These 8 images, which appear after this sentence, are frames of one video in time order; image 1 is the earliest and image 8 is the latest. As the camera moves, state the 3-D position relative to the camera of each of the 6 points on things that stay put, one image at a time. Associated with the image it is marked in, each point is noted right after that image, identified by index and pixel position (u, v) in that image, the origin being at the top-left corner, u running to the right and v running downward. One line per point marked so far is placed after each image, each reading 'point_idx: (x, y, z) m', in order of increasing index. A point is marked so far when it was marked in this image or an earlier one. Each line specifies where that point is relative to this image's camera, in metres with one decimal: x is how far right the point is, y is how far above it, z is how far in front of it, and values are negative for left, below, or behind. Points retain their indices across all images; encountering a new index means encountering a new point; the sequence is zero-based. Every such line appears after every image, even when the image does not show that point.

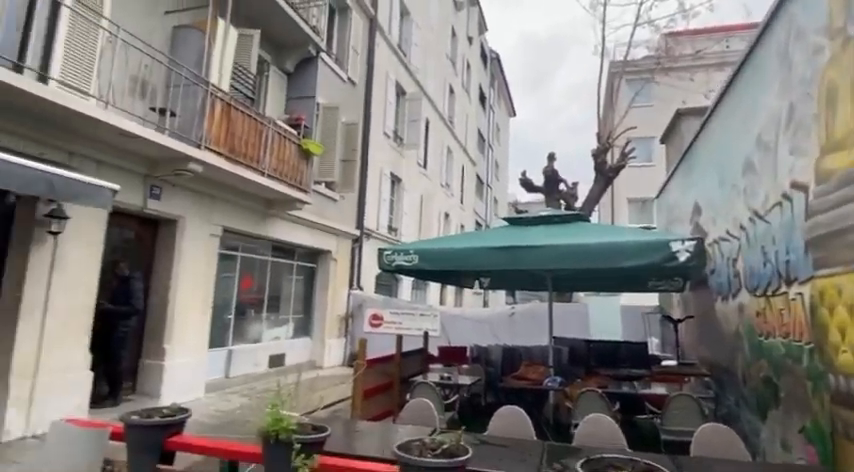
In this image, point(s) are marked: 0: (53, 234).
0: (-5.5, 0.0, +6.9) m
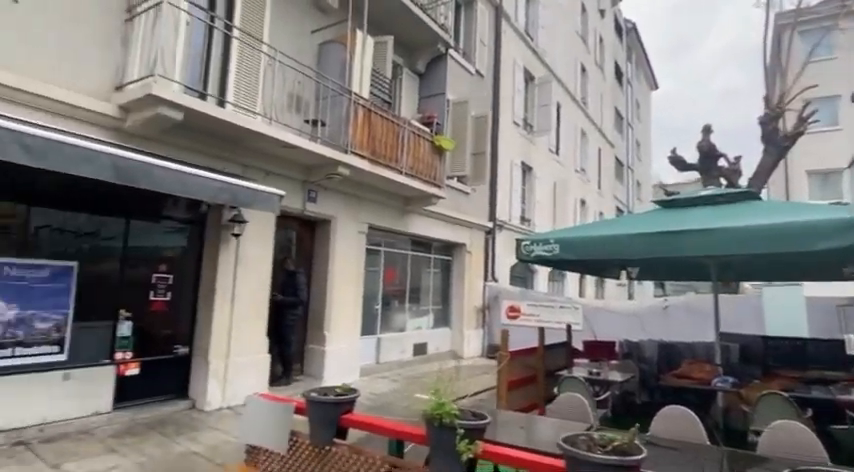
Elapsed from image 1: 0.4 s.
0: (-3.3, 0.0, +8.1) m
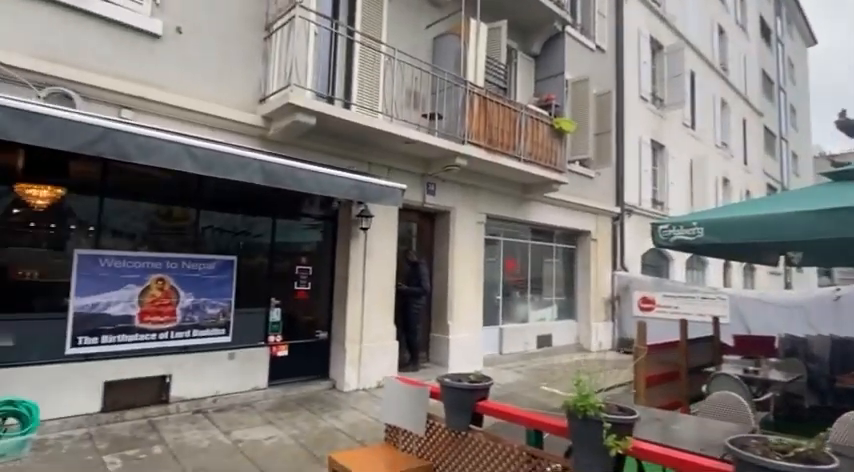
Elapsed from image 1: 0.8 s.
0: (-1.1, +0.1, +8.6) m
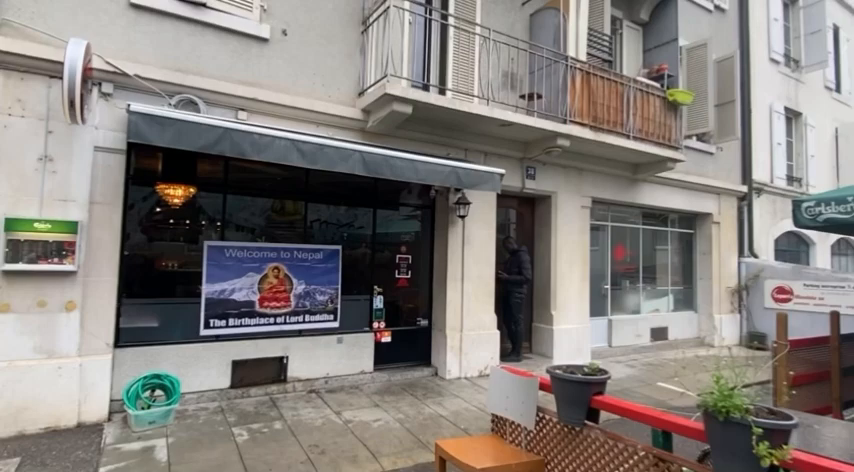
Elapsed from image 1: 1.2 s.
0: (+0.6, +0.3, +8.5) m
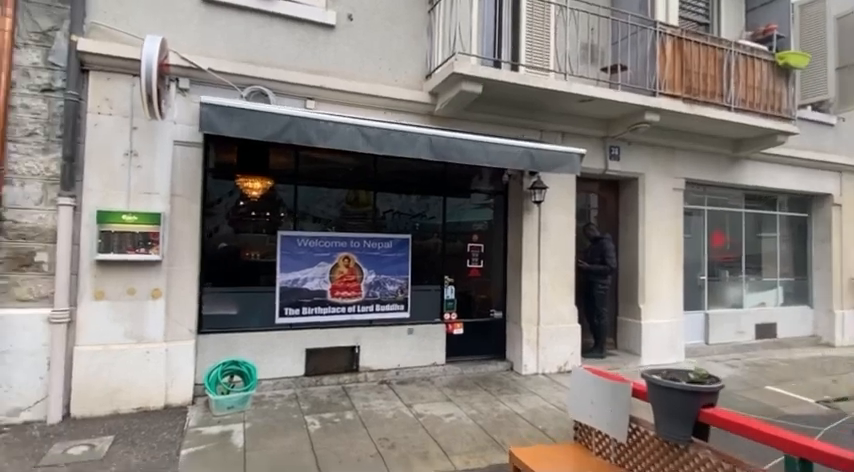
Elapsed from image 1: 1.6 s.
0: (+1.9, +0.6, +8.0) m
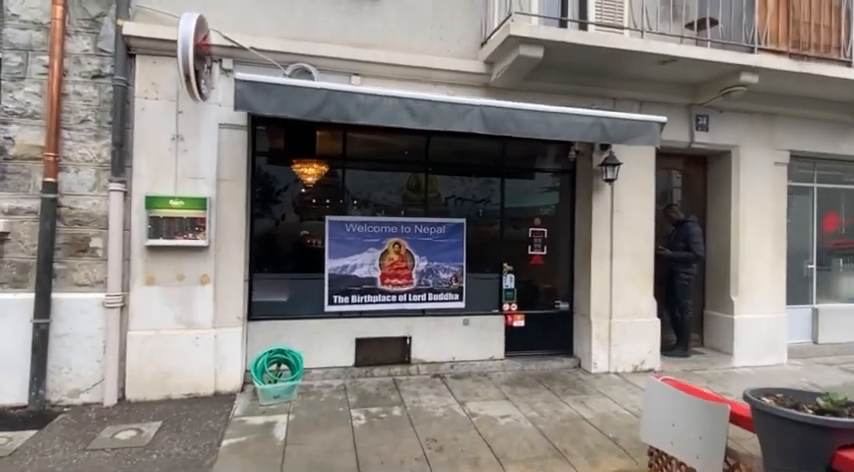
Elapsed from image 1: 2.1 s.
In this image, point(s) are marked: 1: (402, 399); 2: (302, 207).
0: (+2.7, +0.8, +7.1) m
1: (-0.3, -2.0, +6.0) m
2: (-1.8, +0.4, +6.7) m
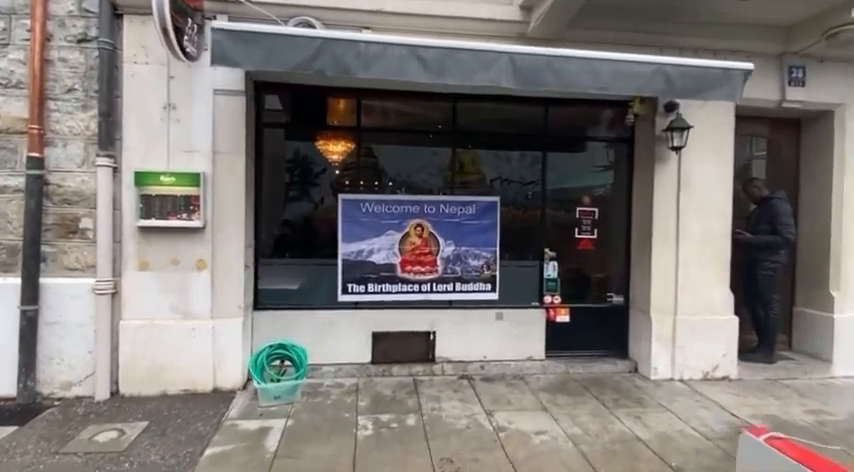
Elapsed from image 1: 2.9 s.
0: (+3.1, +1.1, +5.8) m
1: (-0.1, -1.8, +5.1) m
2: (-1.4, +0.7, +6.0) m
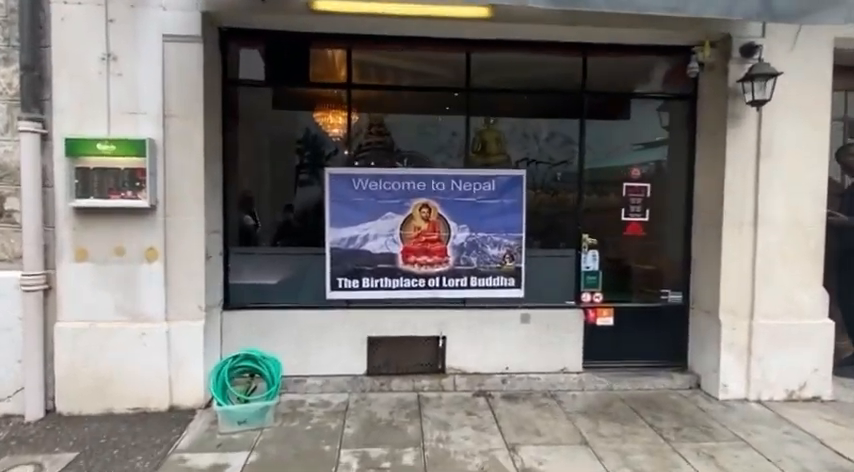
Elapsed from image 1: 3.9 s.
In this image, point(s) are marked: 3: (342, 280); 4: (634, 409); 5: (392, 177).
0: (+3.1, +1.2, +4.5) m
1: (0.0, -1.7, +4.0) m
2: (-1.4, +0.8, +4.9) m
3: (-0.9, -0.4, +4.9) m
4: (+1.9, -1.6, +4.5) m
5: (-0.4, +0.6, +4.9) m
